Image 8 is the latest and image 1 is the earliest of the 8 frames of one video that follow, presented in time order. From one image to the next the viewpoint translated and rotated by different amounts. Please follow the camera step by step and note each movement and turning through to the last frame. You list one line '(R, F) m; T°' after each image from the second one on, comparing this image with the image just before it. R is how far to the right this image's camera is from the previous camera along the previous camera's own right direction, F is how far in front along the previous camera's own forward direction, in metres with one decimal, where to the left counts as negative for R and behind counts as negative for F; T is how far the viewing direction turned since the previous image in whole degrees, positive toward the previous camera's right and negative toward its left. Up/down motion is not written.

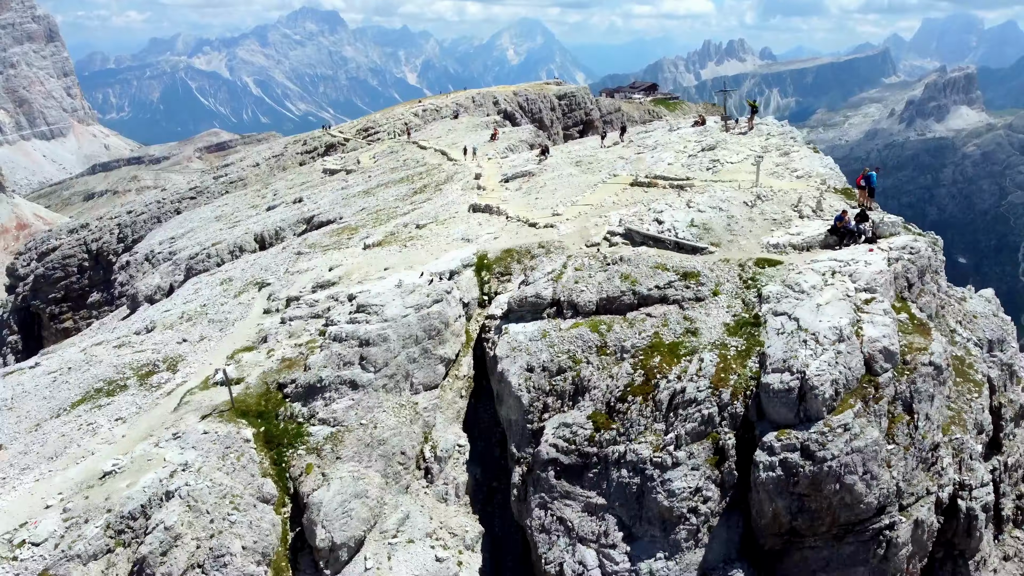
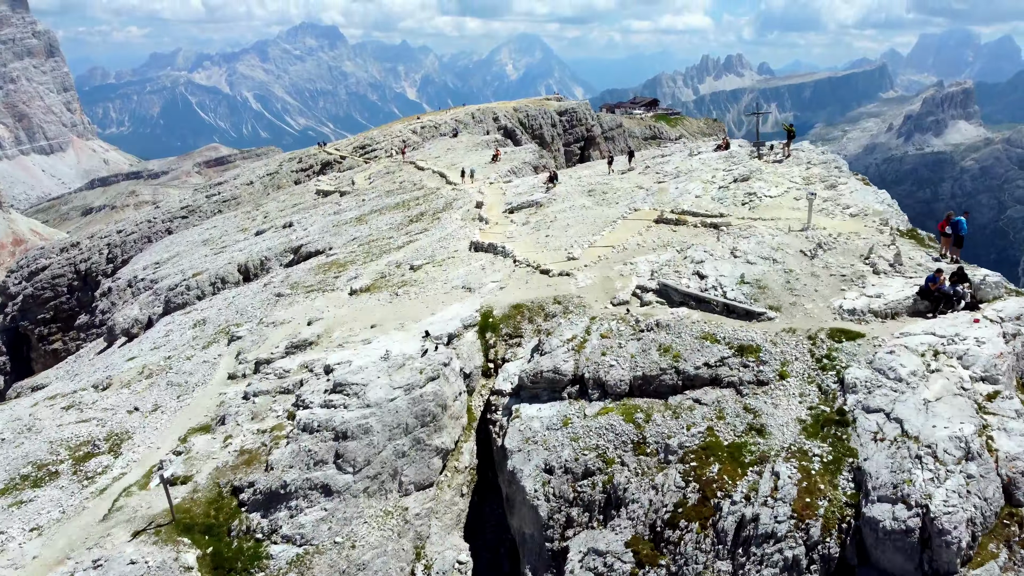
(-0.5, +6.9) m; 0°
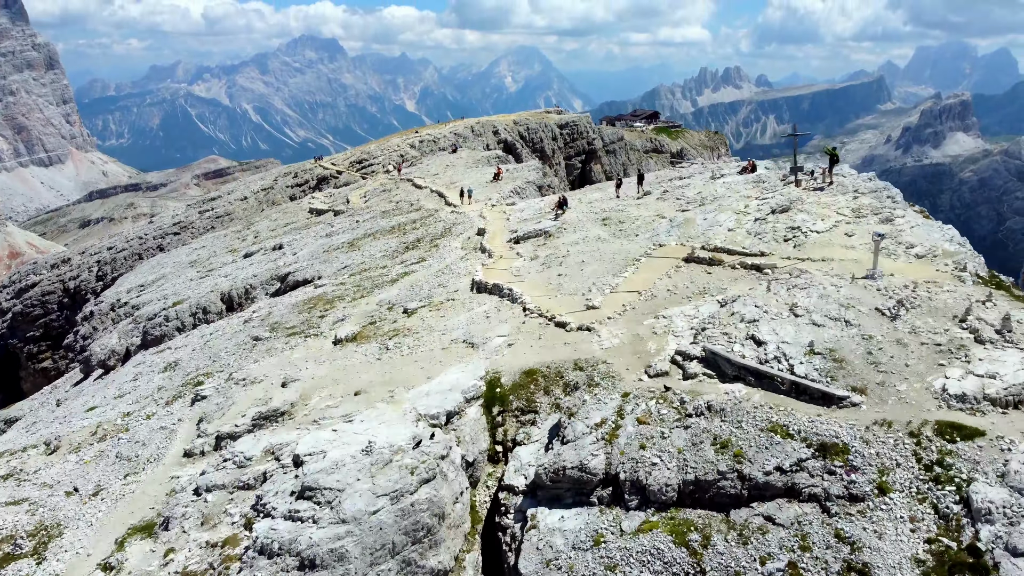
(-0.5, +6.2) m; 0°
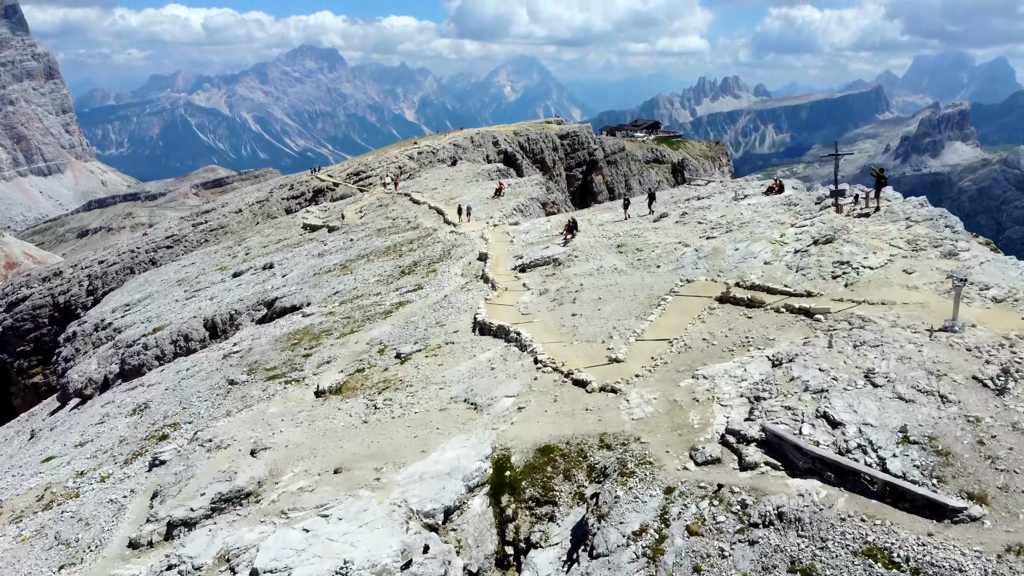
(-0.4, +5.3) m; 0°
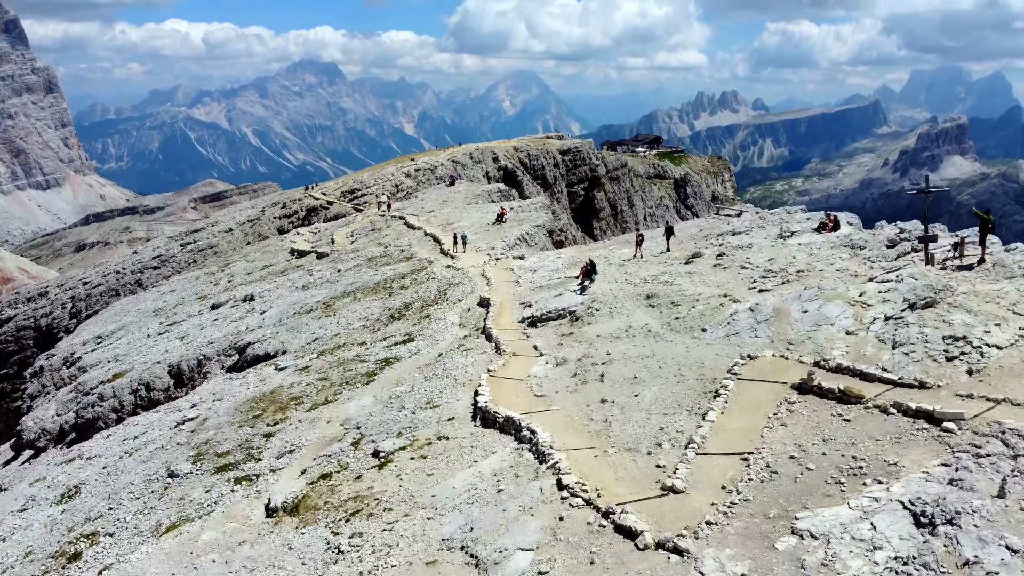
(-0.5, +8.8) m; 0°
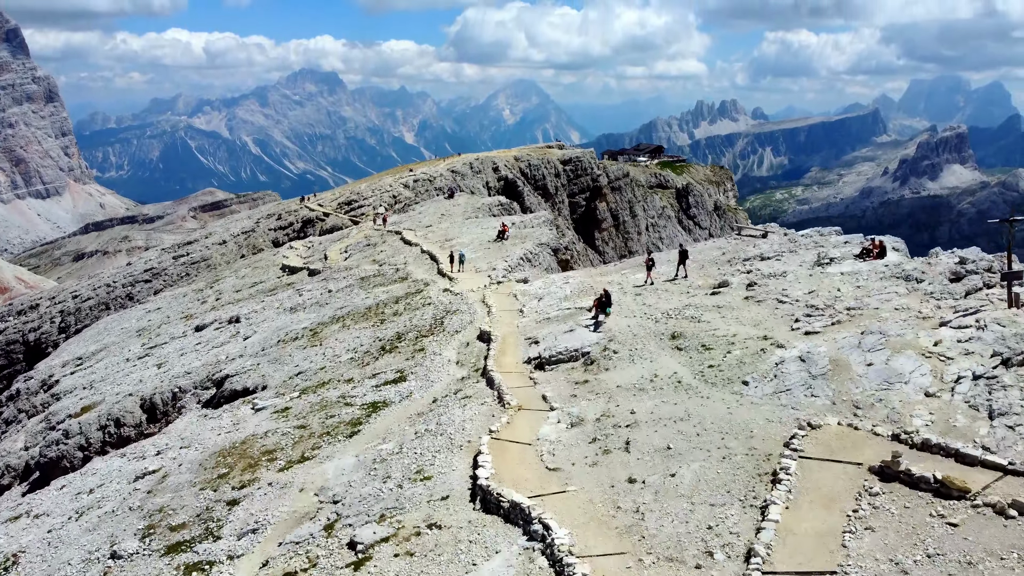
(-0.2, +5.6) m; 0°
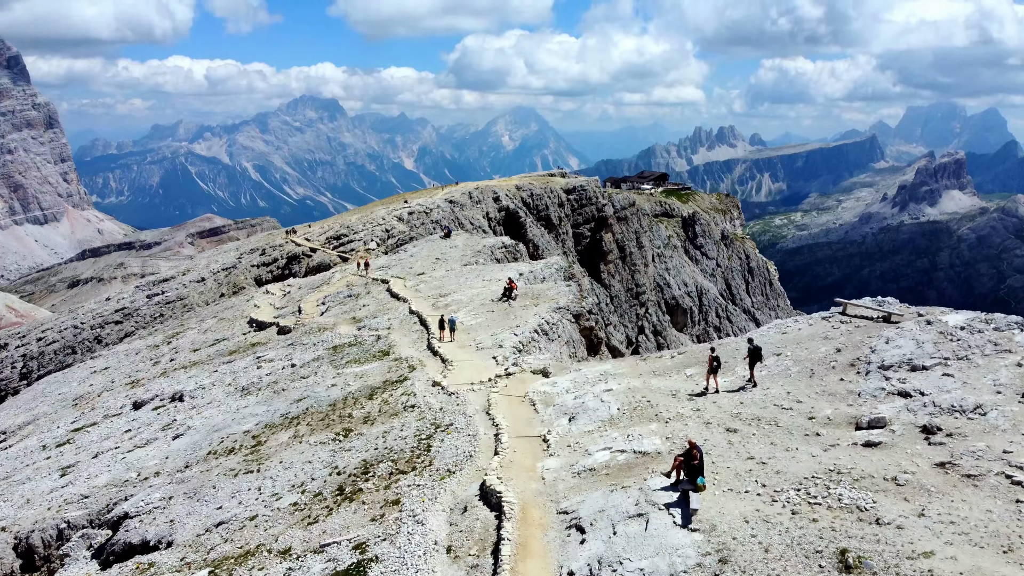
(-0.9, +17.1) m; 0°
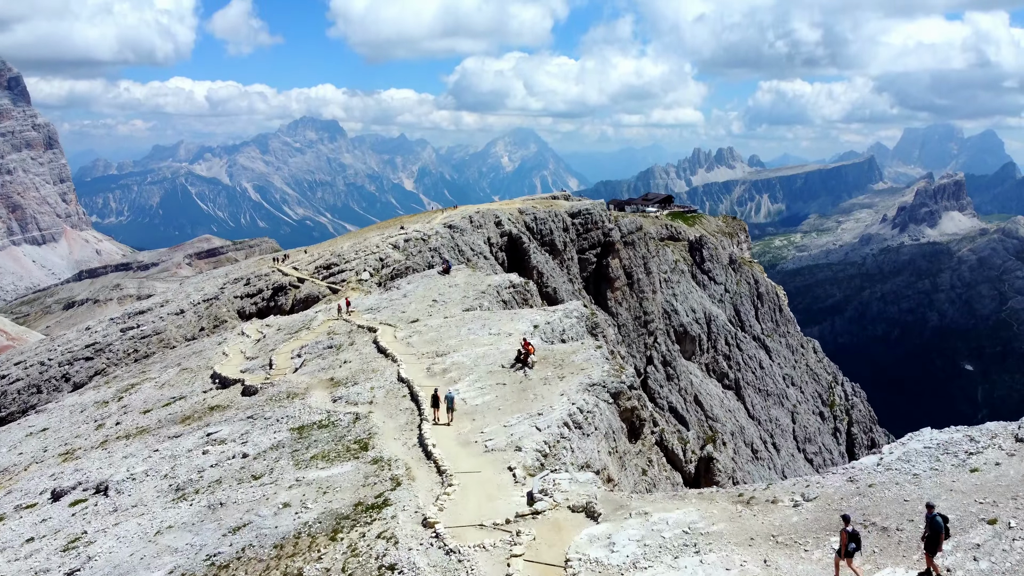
(-1.2, +15.4) m; 0°
